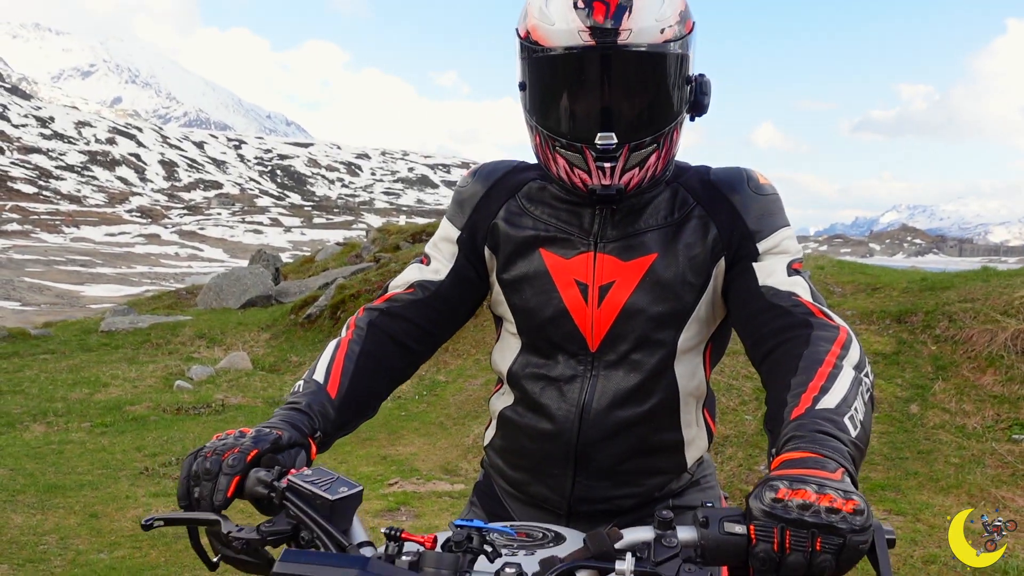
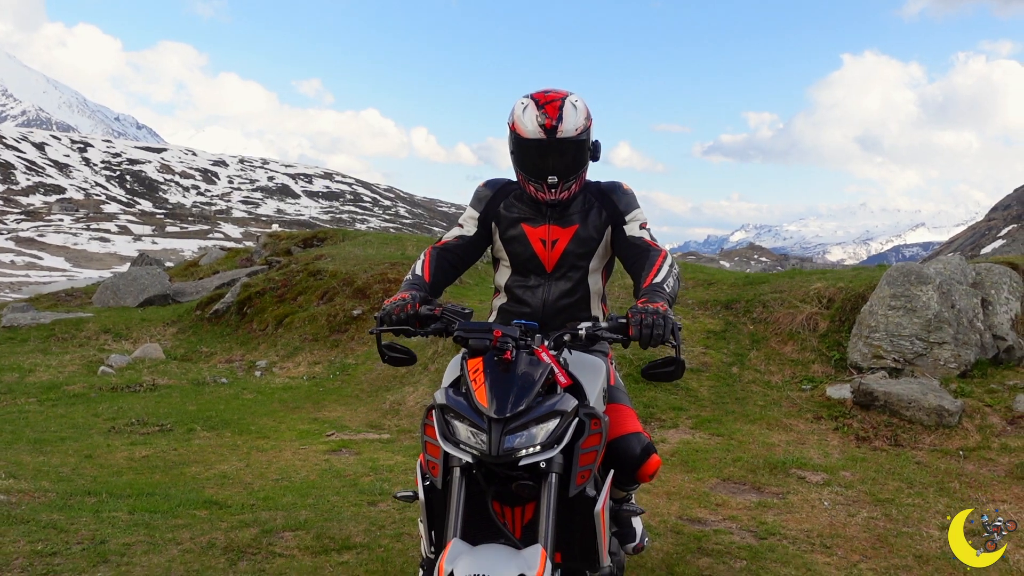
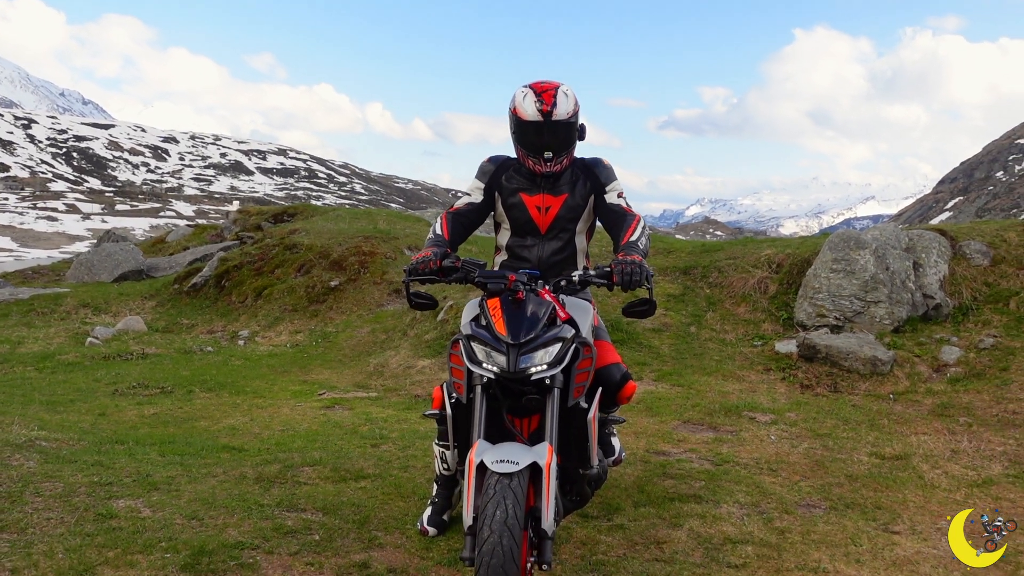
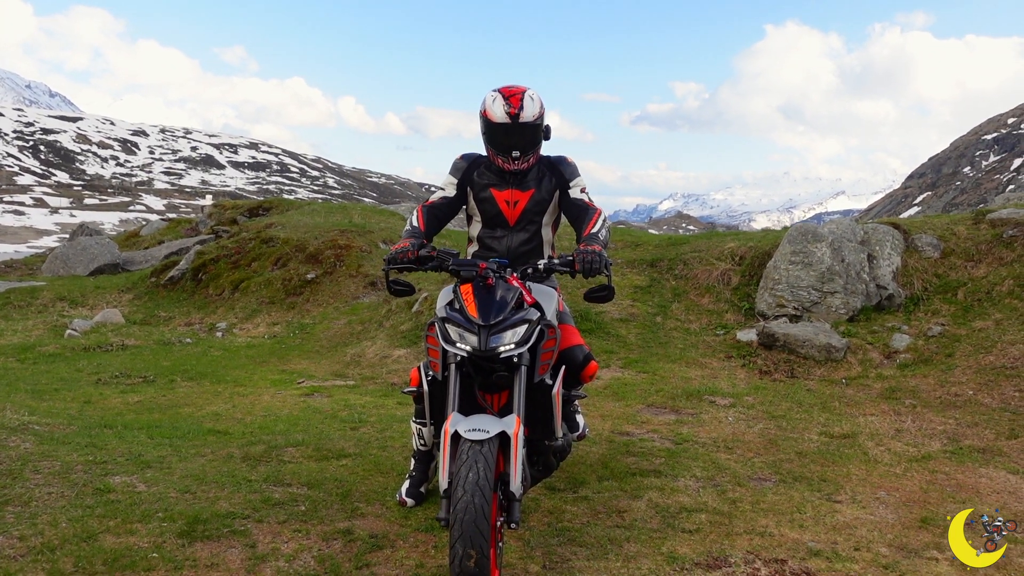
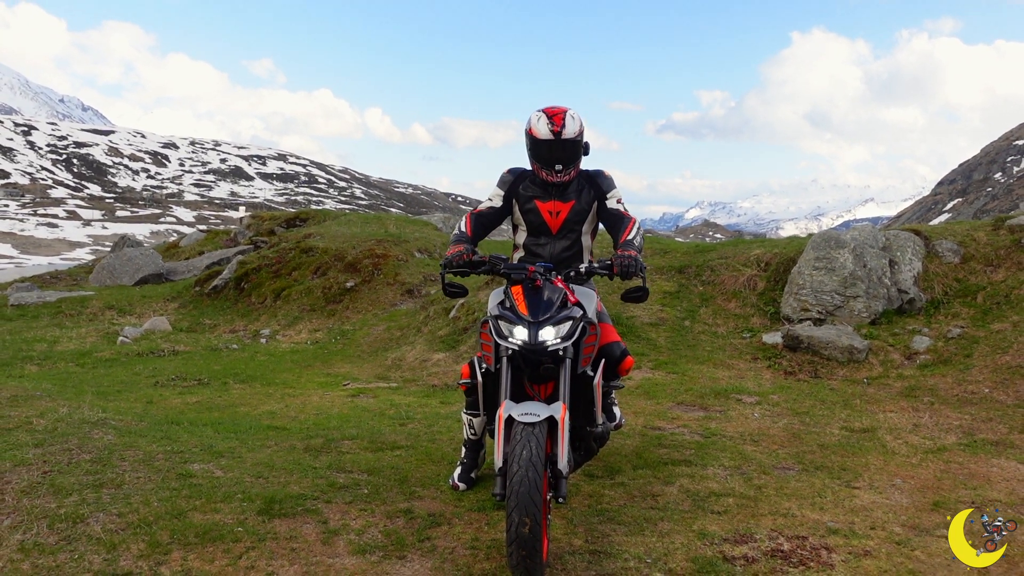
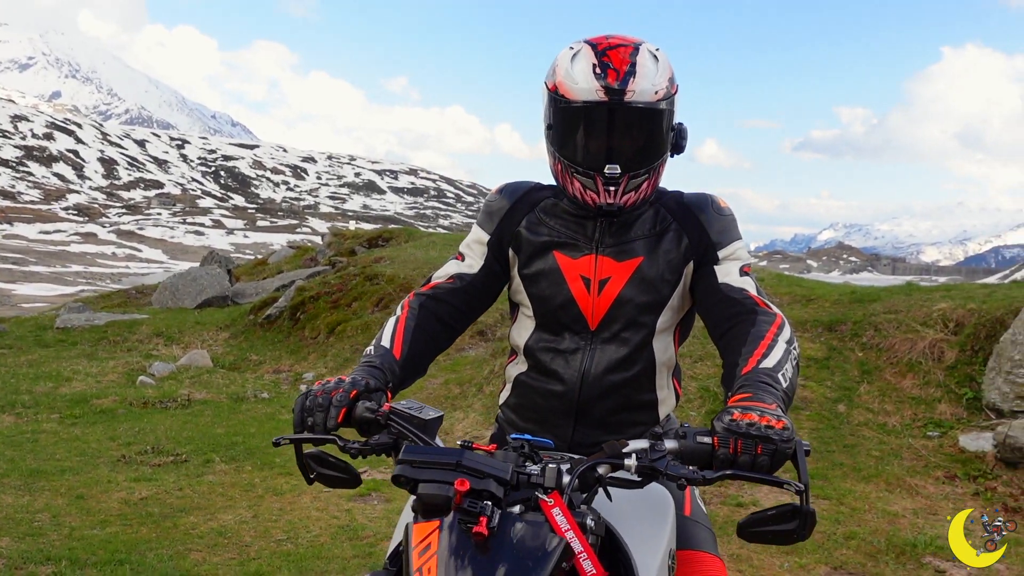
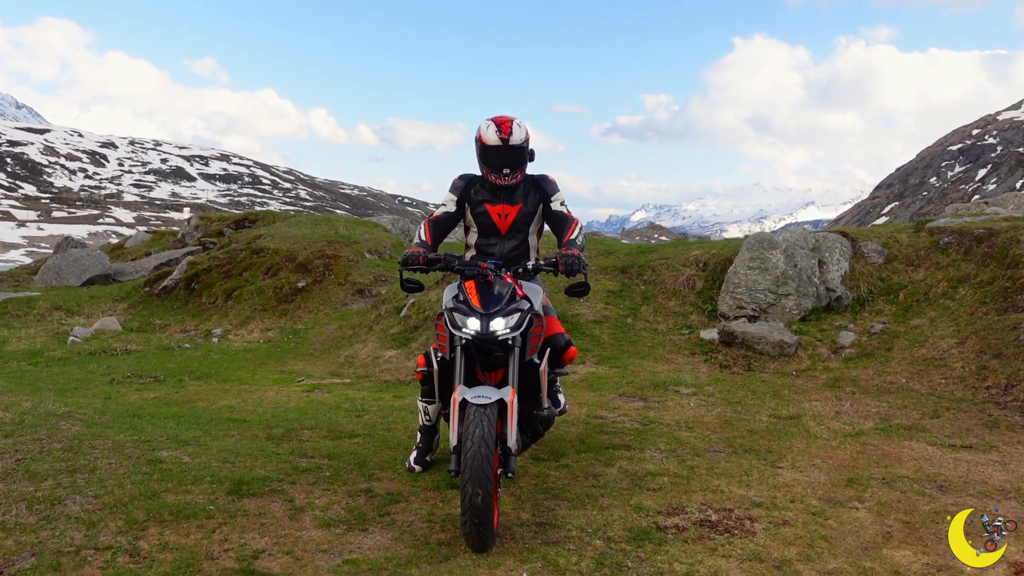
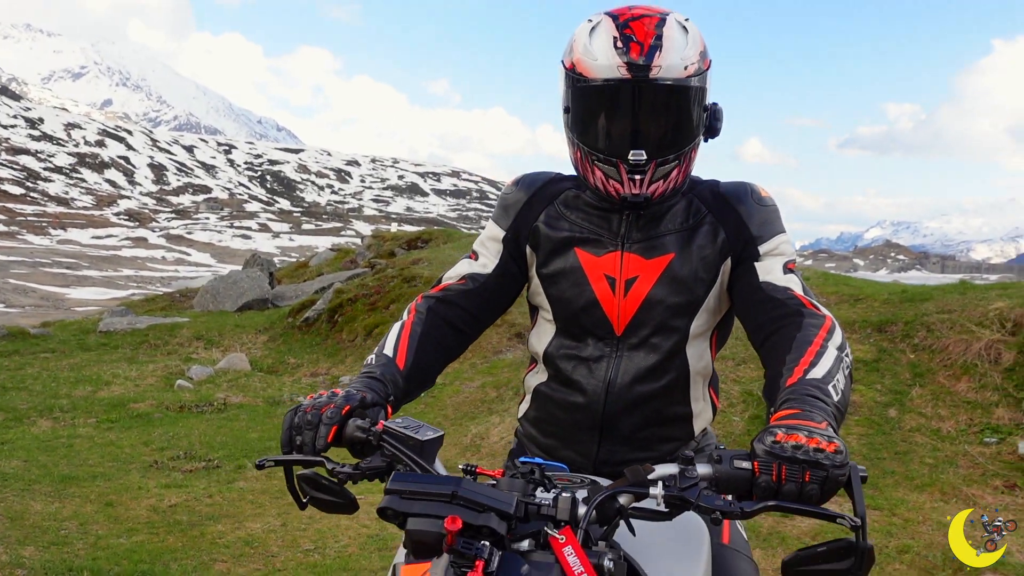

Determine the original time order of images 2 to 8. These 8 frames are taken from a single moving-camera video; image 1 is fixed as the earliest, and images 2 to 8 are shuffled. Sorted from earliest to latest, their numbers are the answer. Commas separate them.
8, 6, 2, 3, 4, 5, 7
